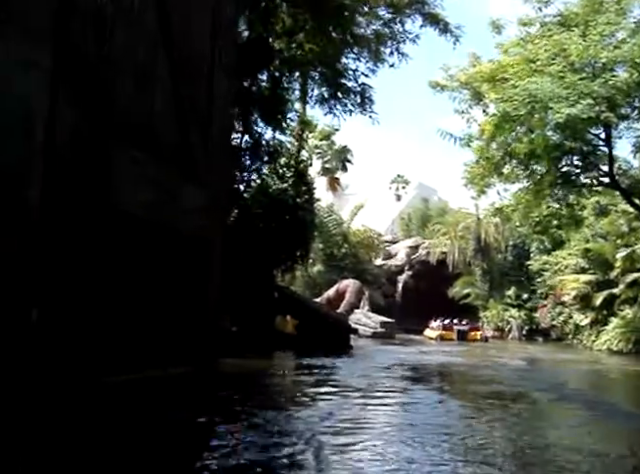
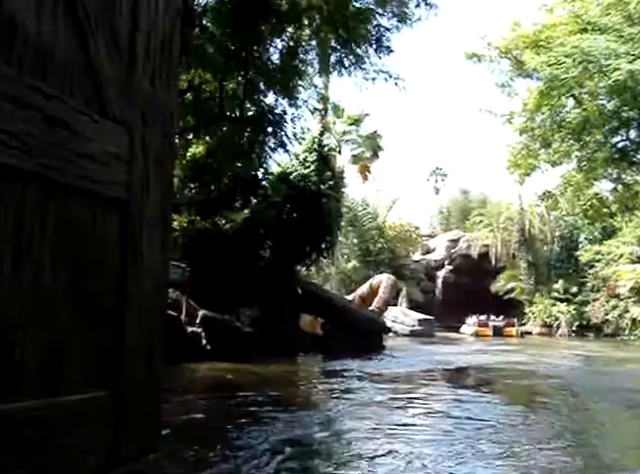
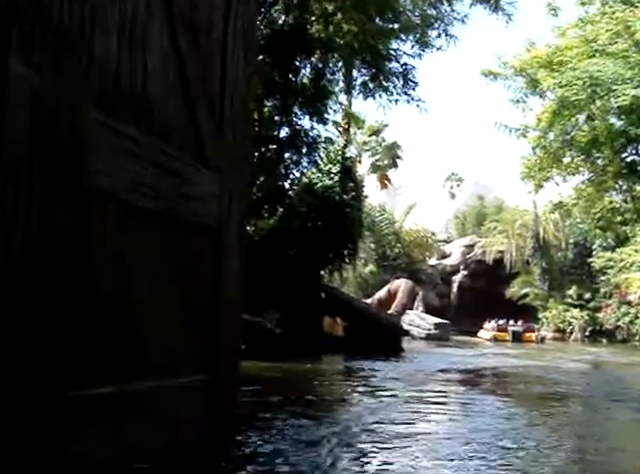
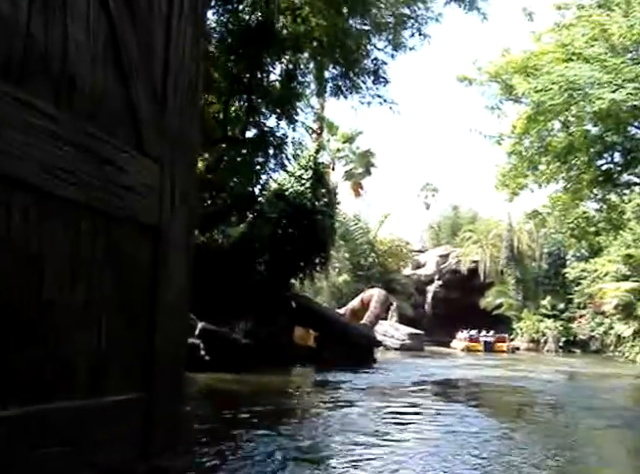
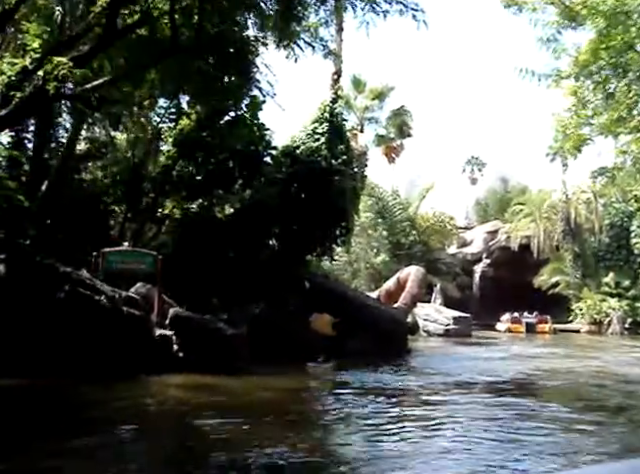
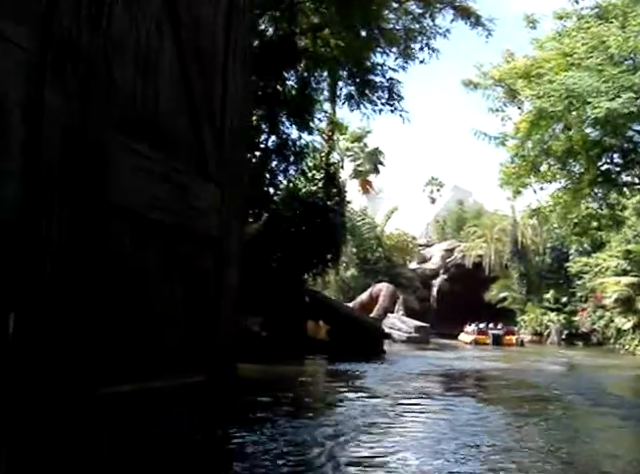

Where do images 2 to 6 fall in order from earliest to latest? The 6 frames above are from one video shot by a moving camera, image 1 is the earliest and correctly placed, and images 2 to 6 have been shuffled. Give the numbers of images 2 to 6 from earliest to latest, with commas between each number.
6, 3, 4, 2, 5
